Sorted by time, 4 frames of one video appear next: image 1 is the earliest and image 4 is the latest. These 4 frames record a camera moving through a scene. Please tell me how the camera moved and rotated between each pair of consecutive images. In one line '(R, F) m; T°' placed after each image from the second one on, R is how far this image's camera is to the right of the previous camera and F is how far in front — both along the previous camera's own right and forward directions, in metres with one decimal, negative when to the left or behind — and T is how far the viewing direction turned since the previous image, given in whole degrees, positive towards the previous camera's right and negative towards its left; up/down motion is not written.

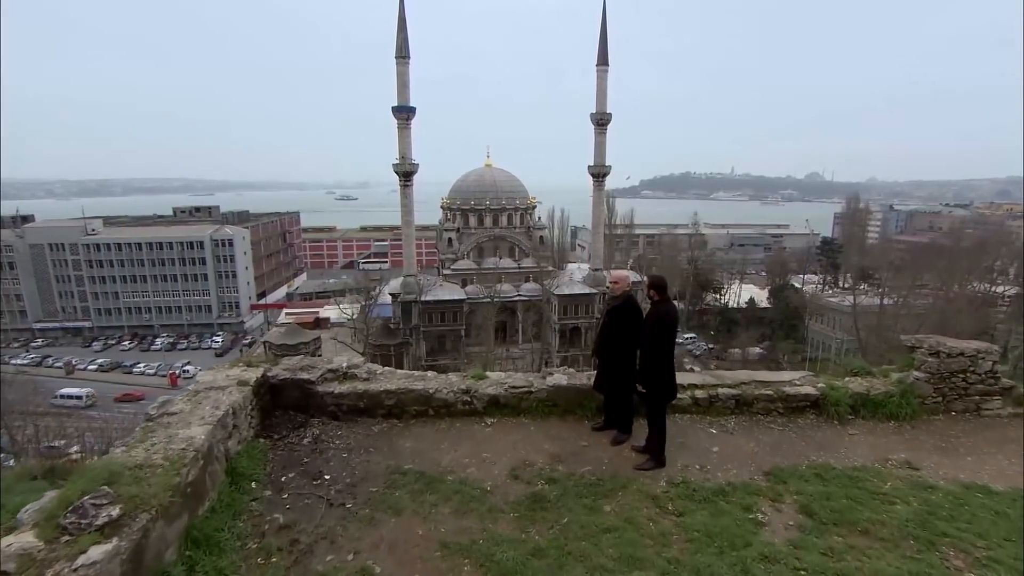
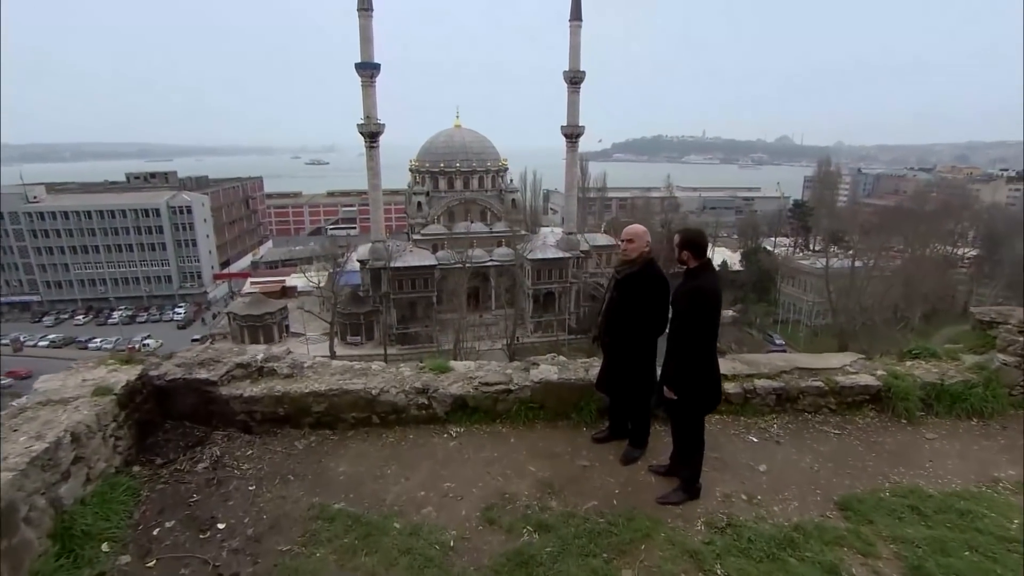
(0.0, +1.3) m; +3°
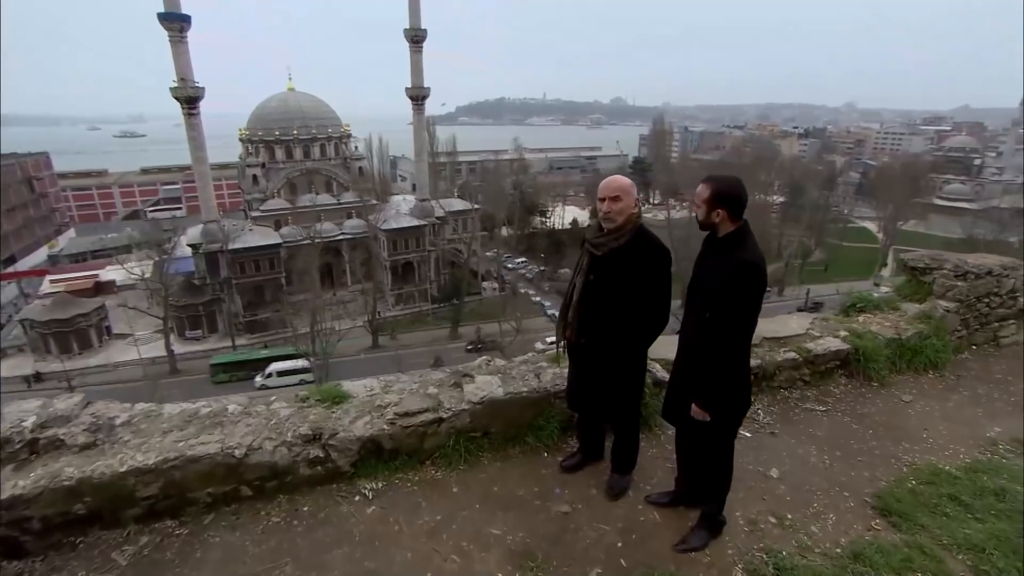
(-0.3, +1.1) m; +14°
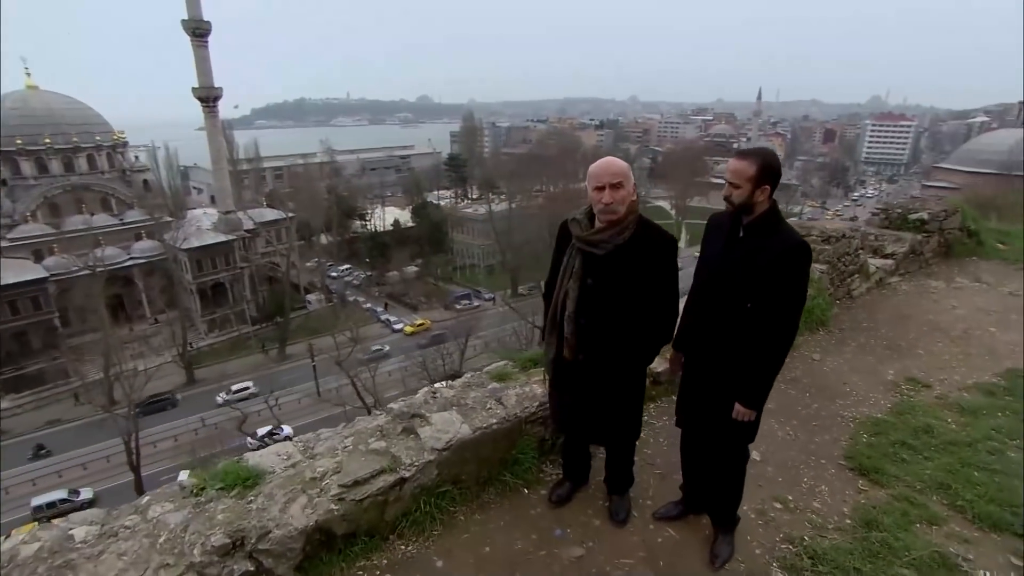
(-0.5, +0.5) m; +17°
